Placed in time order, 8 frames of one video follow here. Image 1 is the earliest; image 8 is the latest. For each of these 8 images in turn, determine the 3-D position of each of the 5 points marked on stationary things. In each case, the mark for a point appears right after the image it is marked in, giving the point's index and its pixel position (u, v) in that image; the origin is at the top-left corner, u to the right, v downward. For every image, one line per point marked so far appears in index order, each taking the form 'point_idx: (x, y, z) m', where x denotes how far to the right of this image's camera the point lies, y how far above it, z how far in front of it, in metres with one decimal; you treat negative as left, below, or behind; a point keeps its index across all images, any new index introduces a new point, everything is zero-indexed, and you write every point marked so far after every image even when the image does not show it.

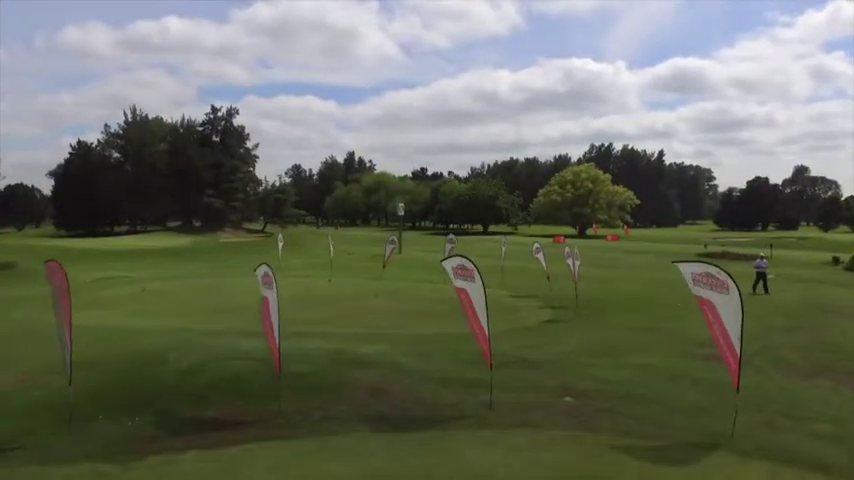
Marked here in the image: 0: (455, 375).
0: (+0.2, -1.2, +11.0) m
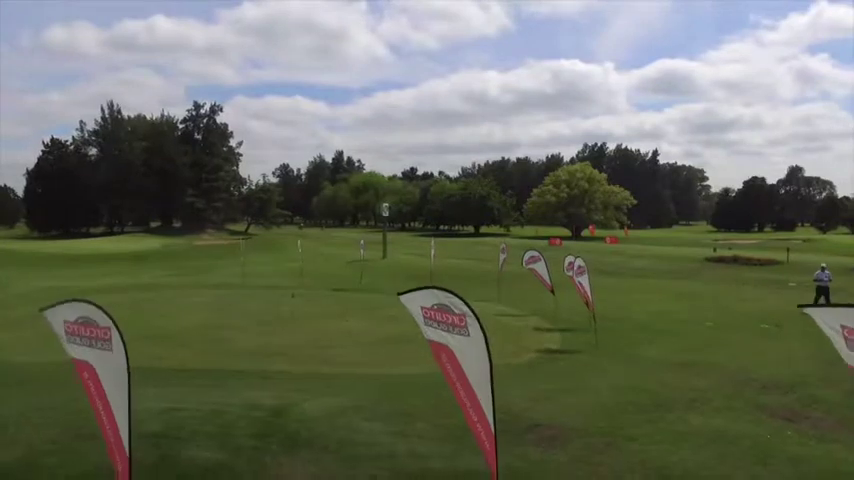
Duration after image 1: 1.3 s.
0: (+0.1, -1.3, +7.2) m
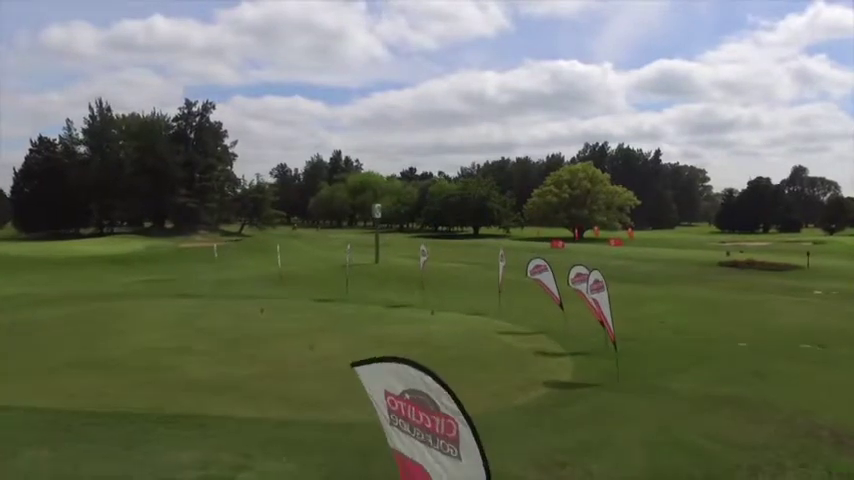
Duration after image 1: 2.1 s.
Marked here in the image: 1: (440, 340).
0: (-0.1, -1.4, +4.6) m
1: (+0.2, -1.3, +16.2) m
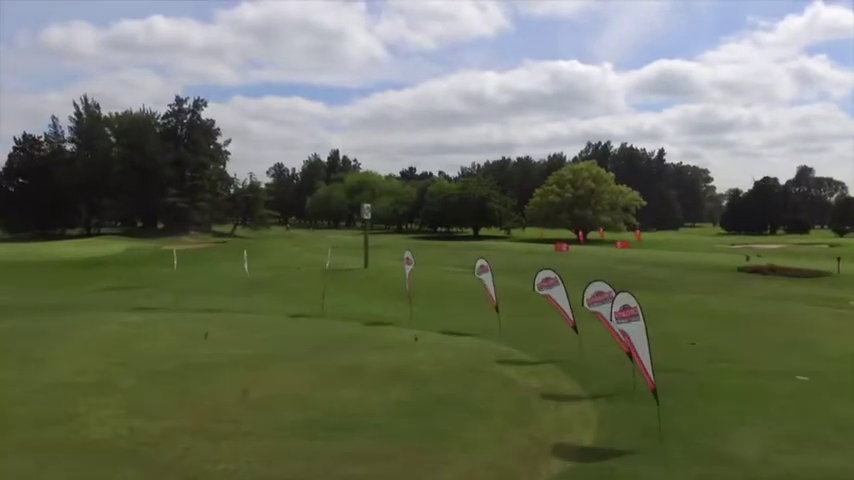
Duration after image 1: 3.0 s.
0: (-0.3, -1.5, +1.2) m
1: (0.0, -1.4, +12.9) m
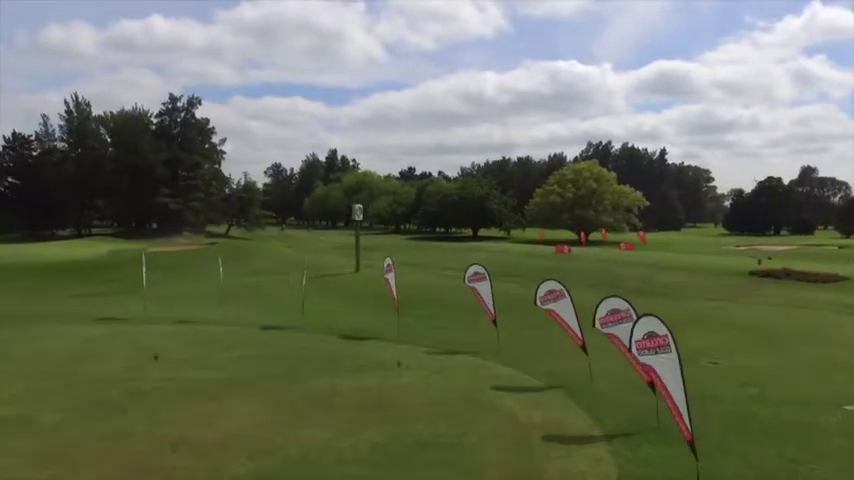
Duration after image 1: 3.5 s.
0: (-0.4, -1.5, -0.7) m
1: (-0.2, -1.4, +10.9) m
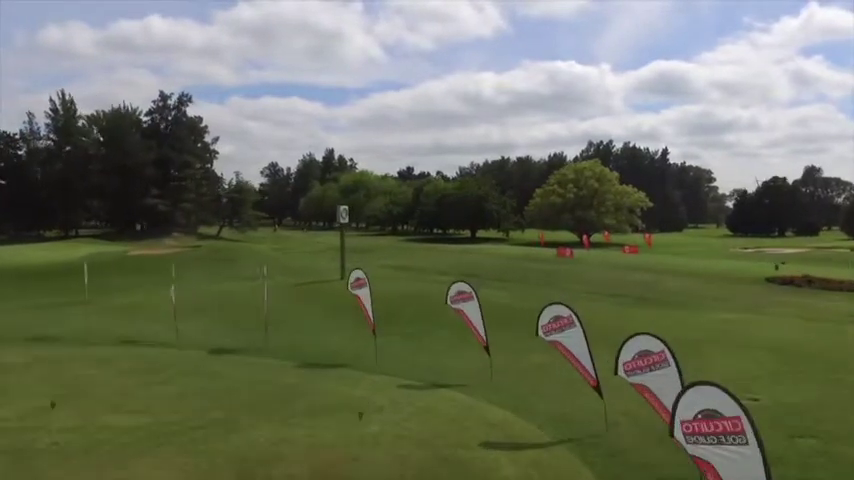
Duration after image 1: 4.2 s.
0: (-0.6, -1.6, -3.4) m
1: (-0.4, -1.6, +8.3) m
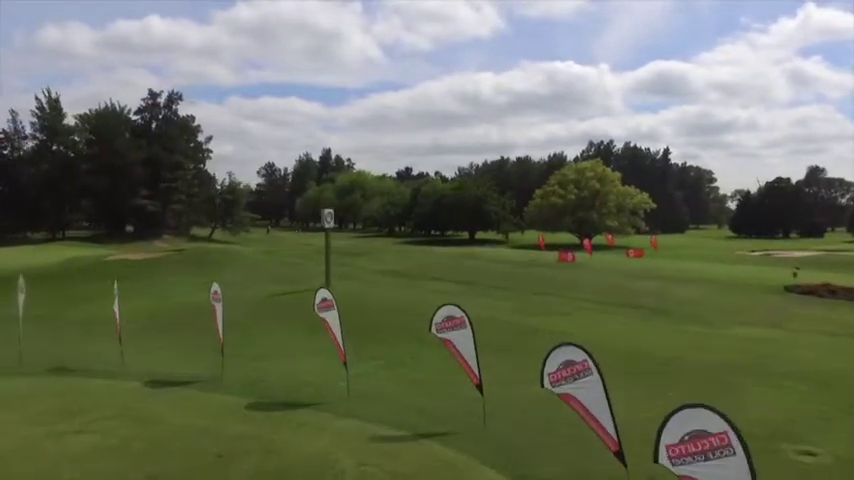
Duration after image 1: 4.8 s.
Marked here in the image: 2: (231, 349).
0: (-0.7, -1.8, -5.8) m
1: (-0.5, -1.7, +5.9) m
2: (-2.9, -1.4, +18.6) m
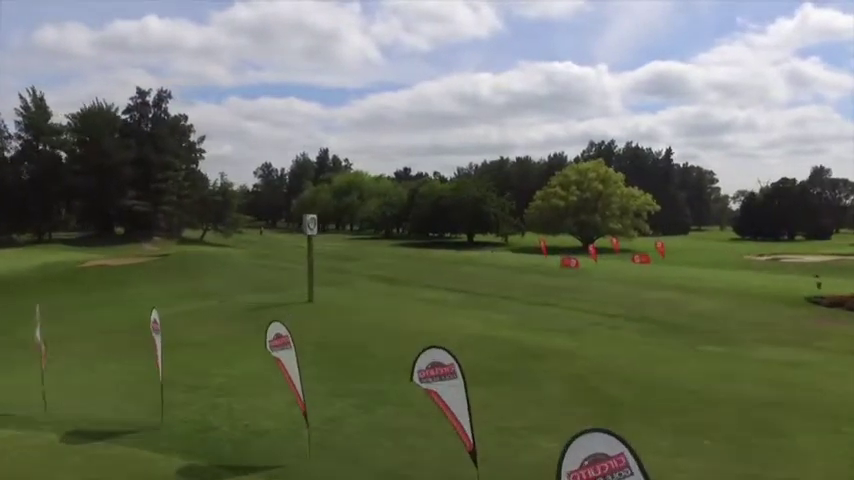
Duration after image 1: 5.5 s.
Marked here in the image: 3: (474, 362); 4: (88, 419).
0: (-0.9, -1.9, -8.3) m
1: (-0.7, -1.9, +3.4) m
2: (-3.1, -1.6, +16.1) m
3: (+0.6, -1.6, +18.0) m
4: (-3.2, -1.6, +11.8) m
